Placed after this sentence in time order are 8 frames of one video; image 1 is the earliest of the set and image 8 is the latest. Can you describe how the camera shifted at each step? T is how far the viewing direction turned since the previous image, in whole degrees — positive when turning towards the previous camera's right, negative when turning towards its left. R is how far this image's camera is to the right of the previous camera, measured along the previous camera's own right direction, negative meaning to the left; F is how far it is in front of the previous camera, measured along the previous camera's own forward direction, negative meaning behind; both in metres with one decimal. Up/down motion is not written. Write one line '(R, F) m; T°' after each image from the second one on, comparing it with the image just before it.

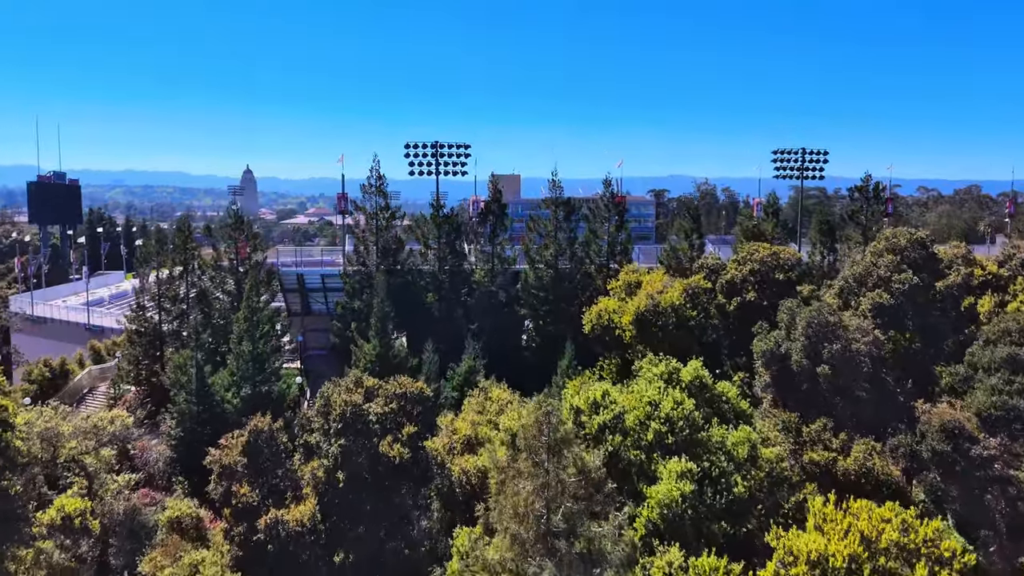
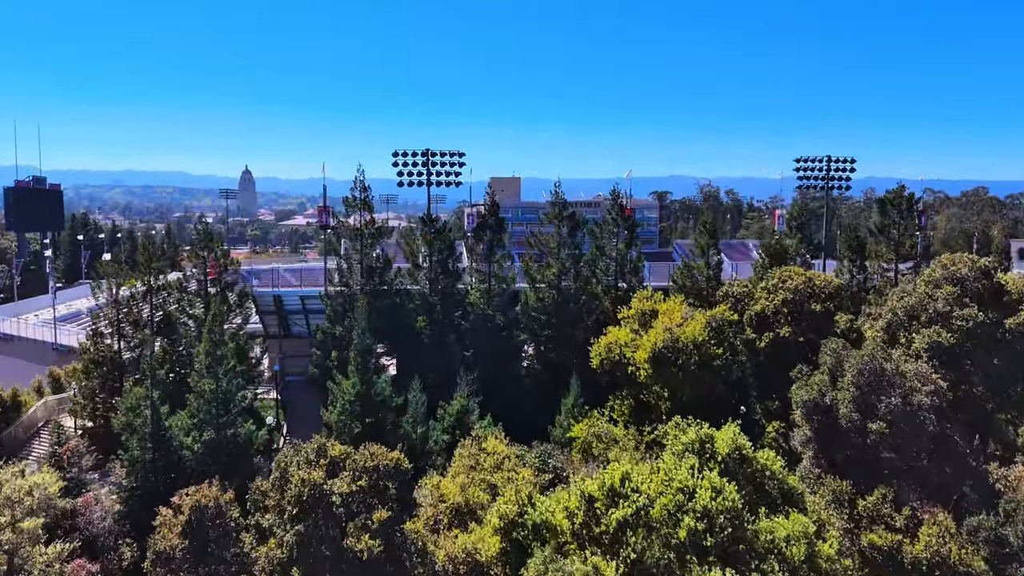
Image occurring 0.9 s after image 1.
(+0.1, +3.5) m; 0°
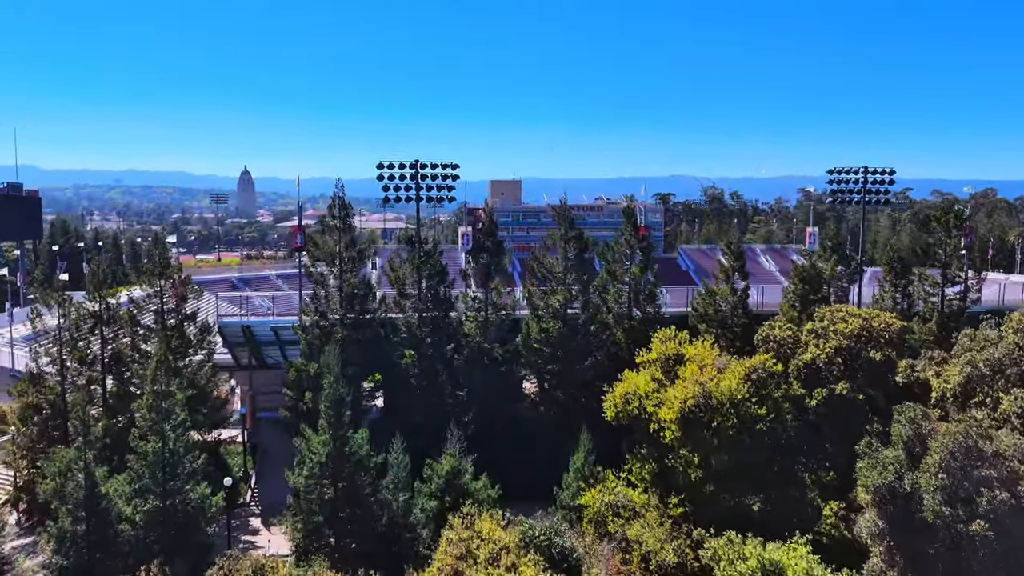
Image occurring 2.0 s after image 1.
(0.0, +4.1) m; 0°
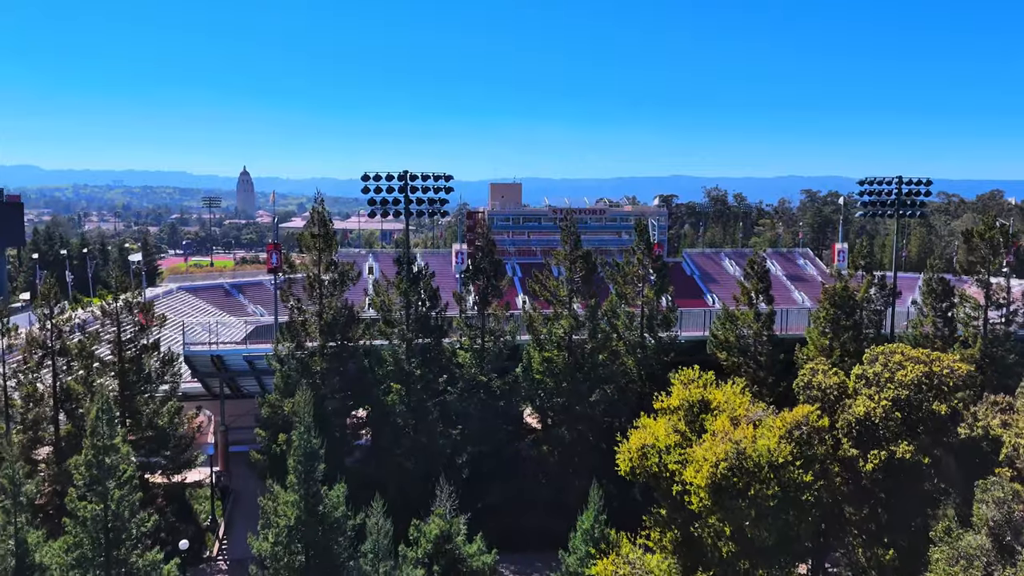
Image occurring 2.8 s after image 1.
(0.0, +3.1) m; 0°
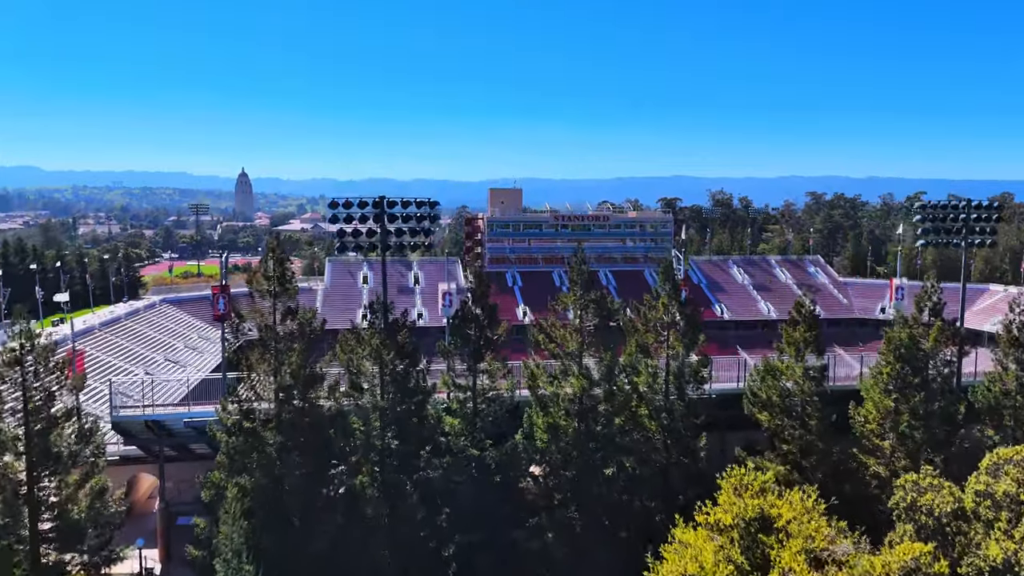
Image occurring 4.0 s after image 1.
(+0.1, +4.9) m; 0°
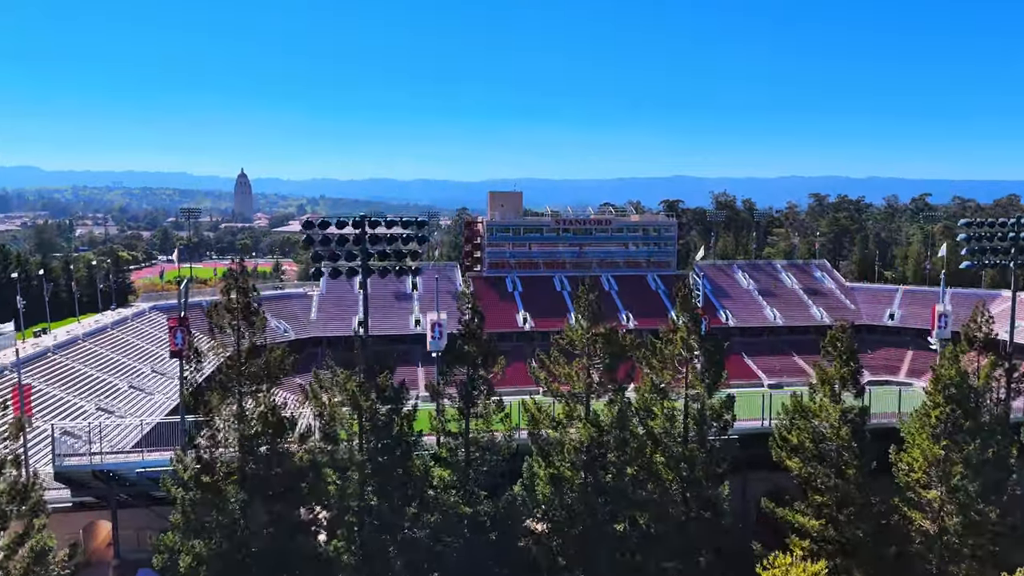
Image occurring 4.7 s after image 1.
(+0.1, +2.8) m; 0°
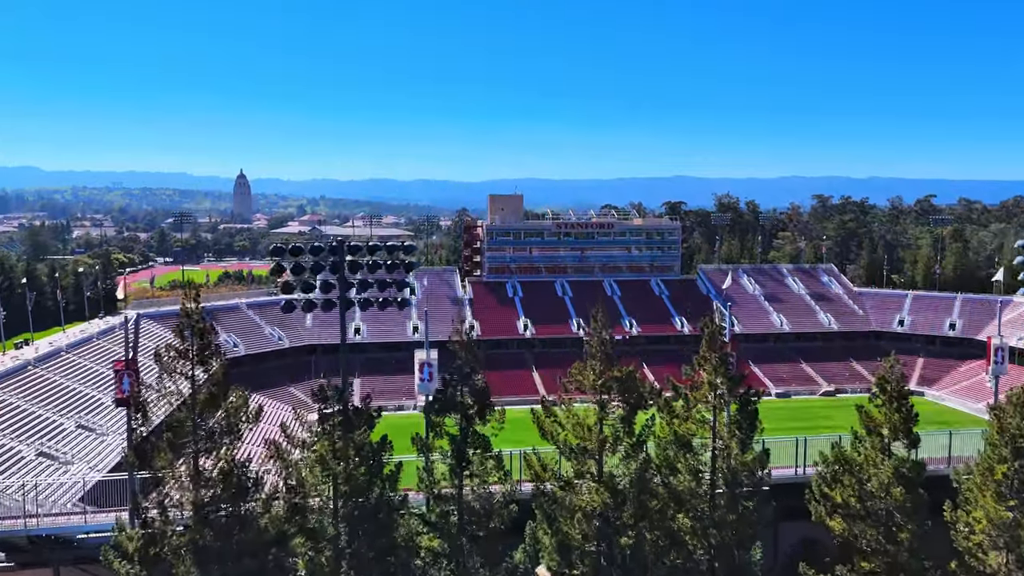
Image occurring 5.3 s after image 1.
(0.0, +2.8) m; 0°
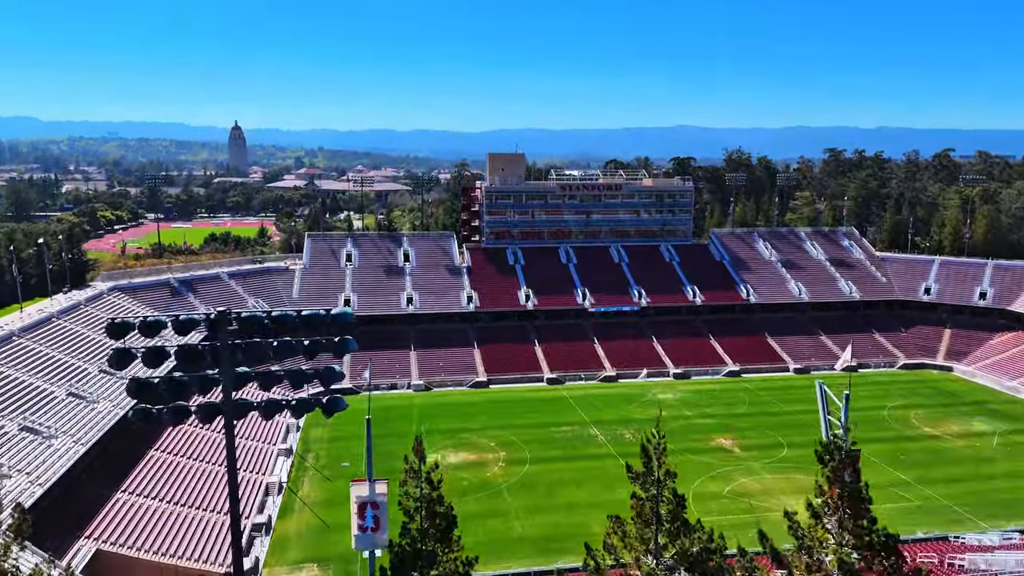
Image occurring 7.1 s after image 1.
(+0.1, +7.3) m; 0°
